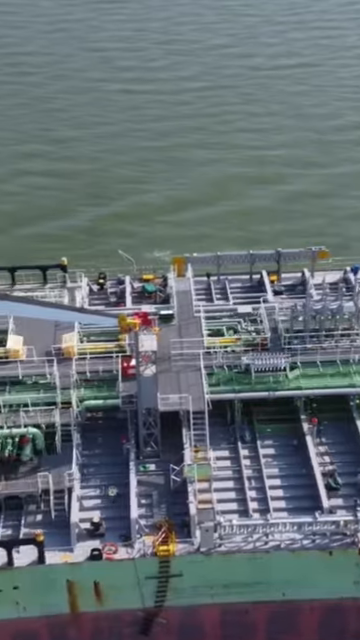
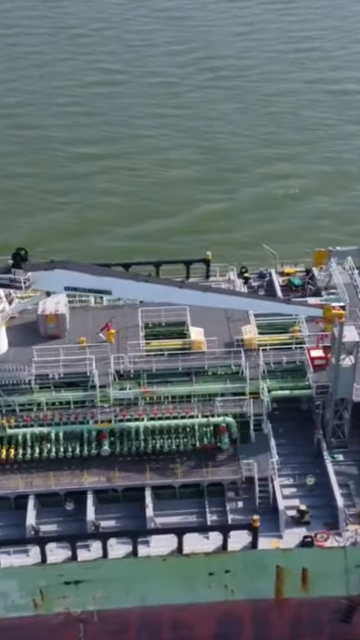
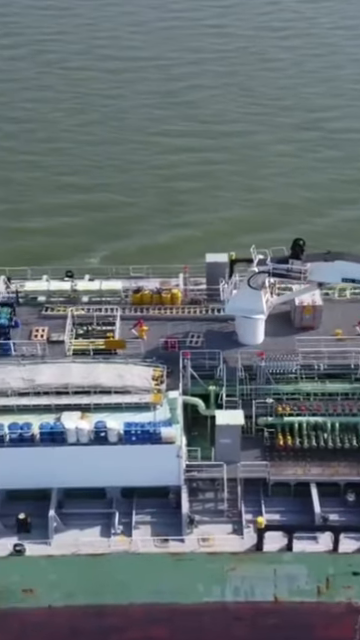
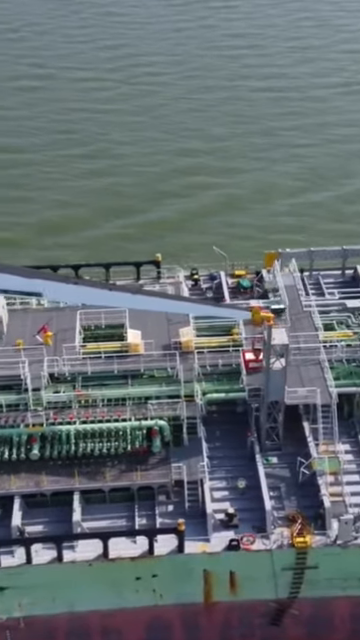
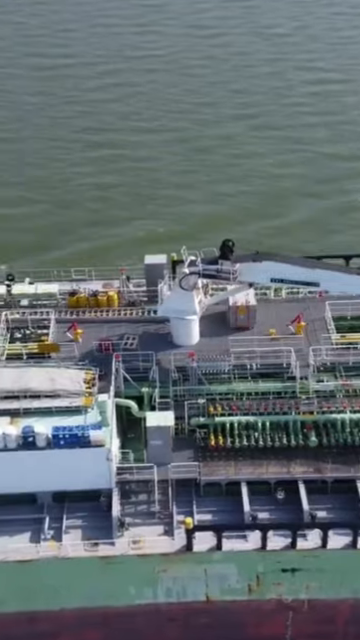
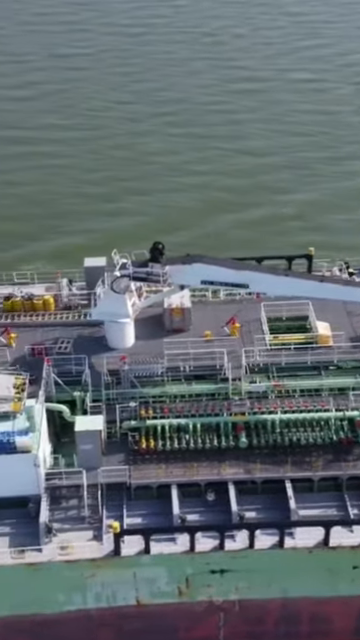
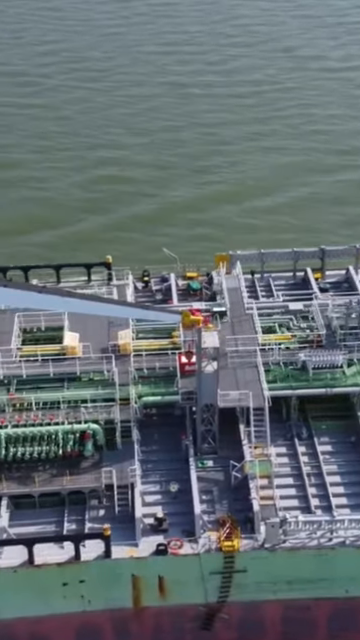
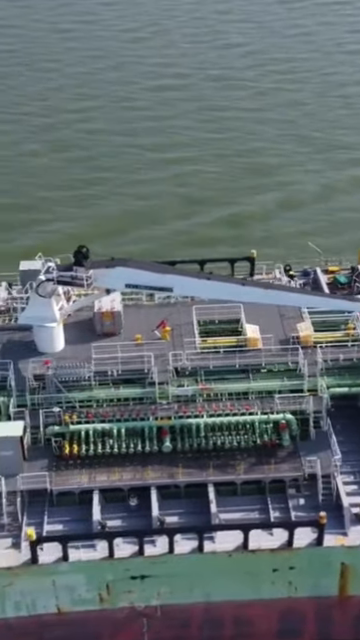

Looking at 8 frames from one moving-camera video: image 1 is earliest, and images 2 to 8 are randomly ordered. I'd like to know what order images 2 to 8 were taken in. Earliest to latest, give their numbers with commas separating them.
7, 4, 2, 8, 6, 5, 3
